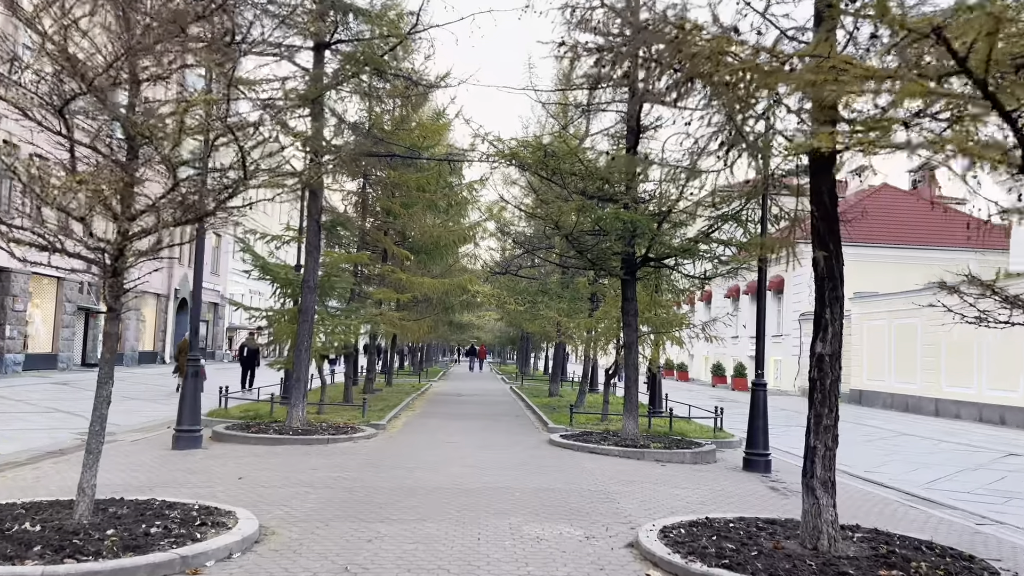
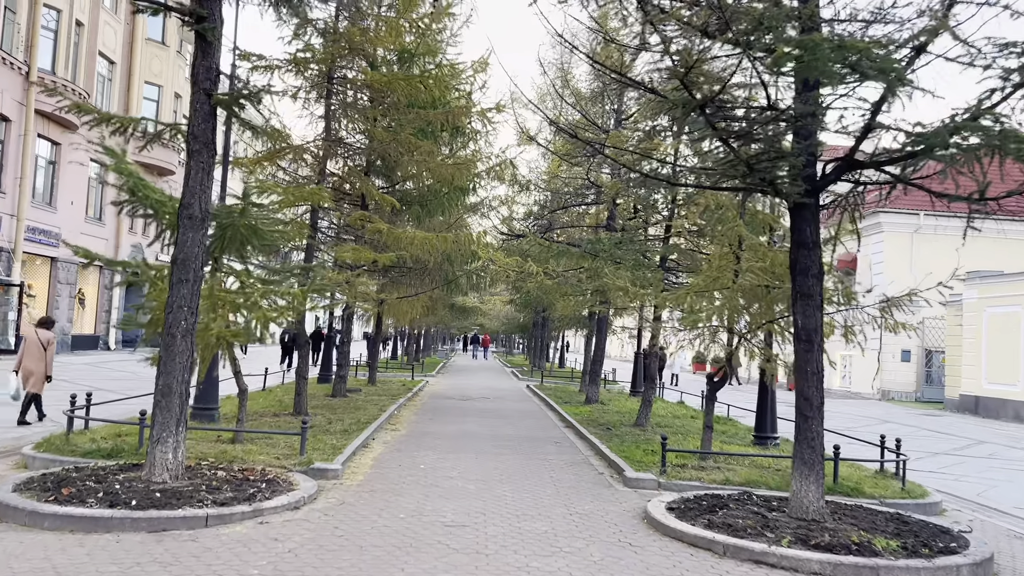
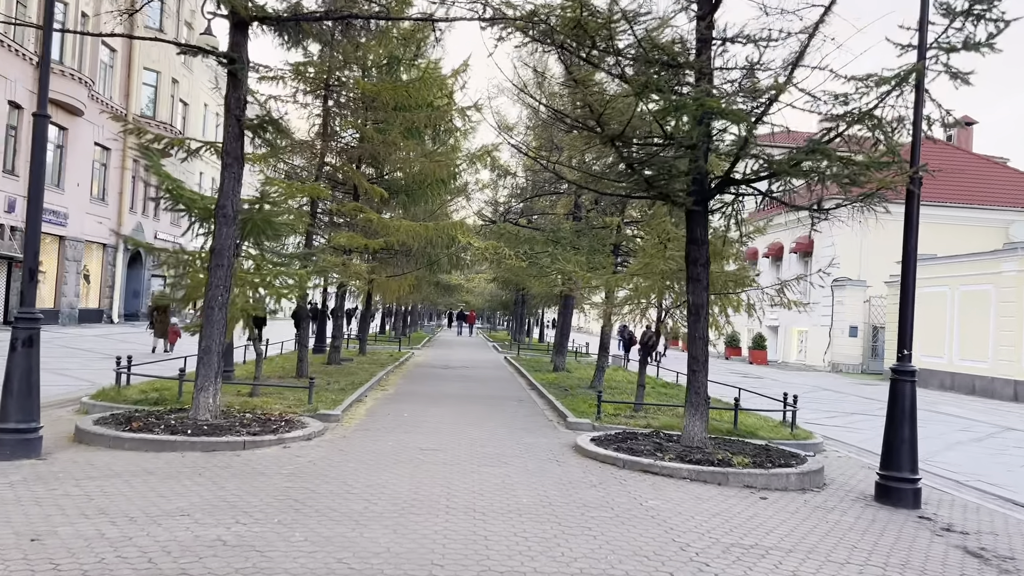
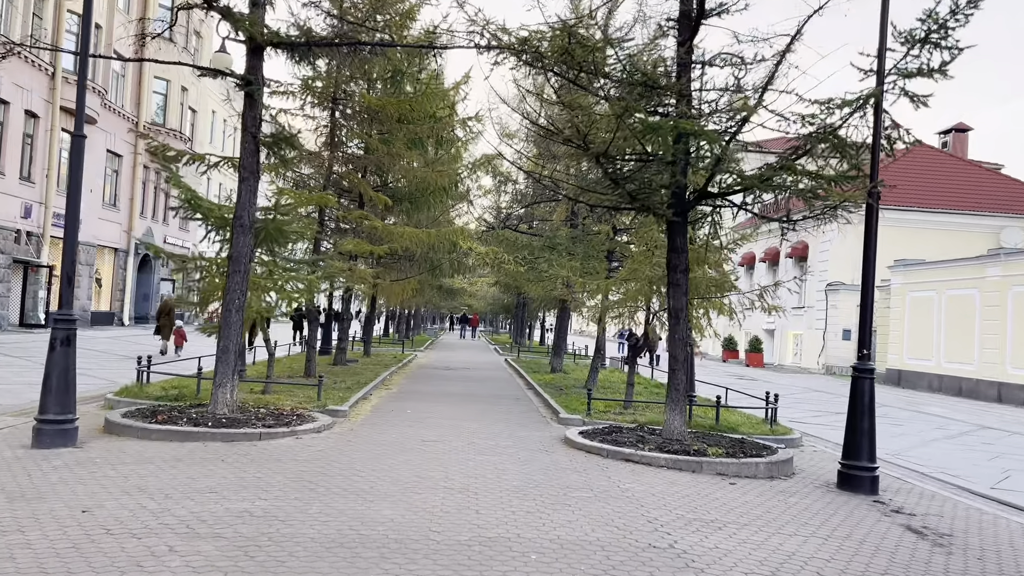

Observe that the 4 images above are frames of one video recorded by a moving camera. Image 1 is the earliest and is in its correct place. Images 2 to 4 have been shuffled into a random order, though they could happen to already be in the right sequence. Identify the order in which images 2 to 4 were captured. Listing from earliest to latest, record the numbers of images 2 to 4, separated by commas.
4, 3, 2
